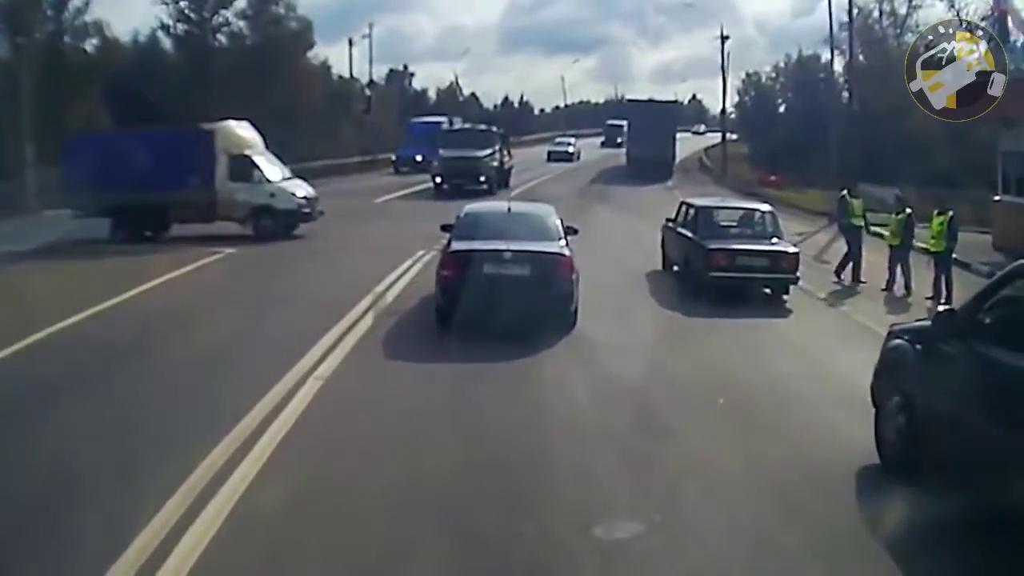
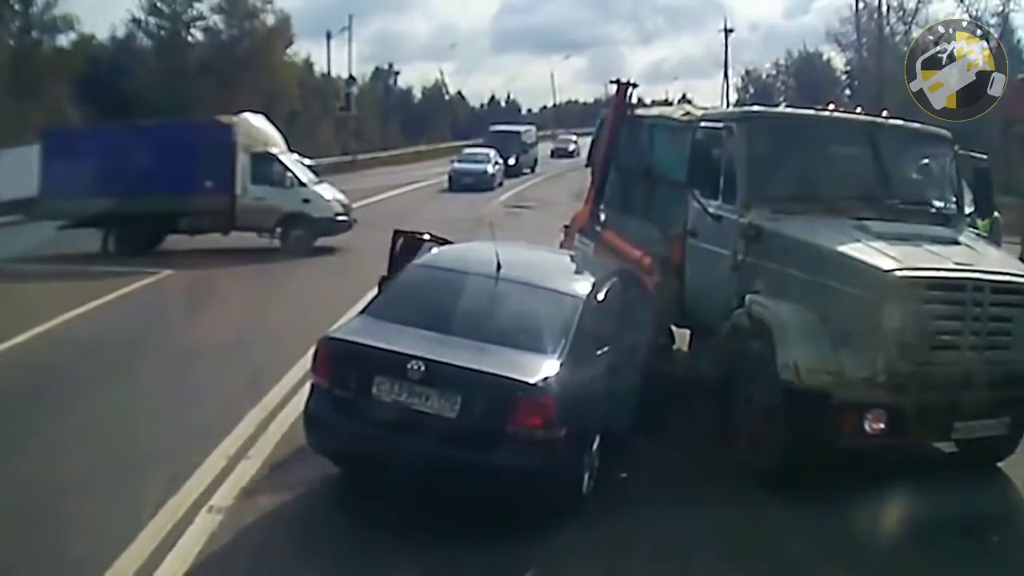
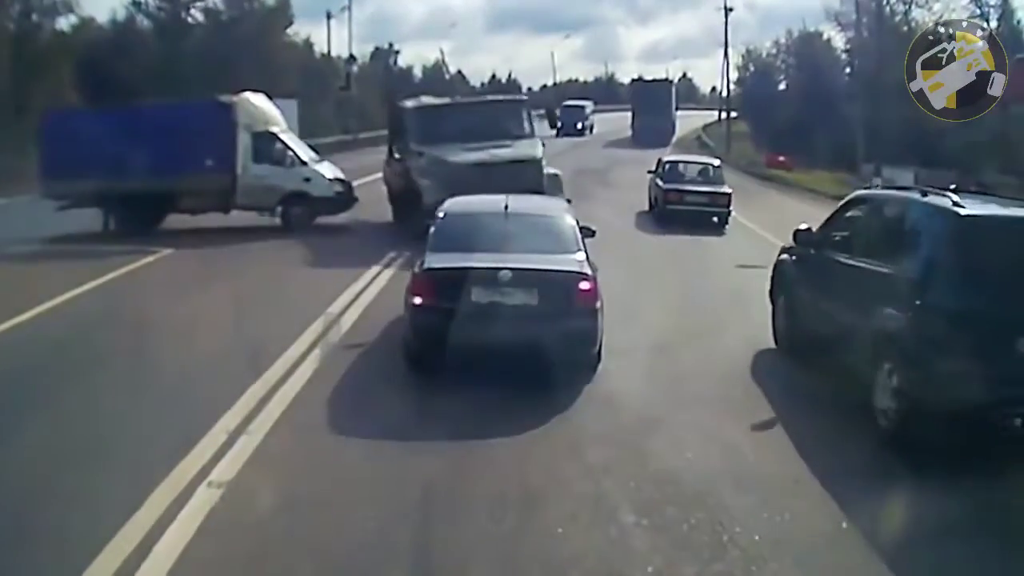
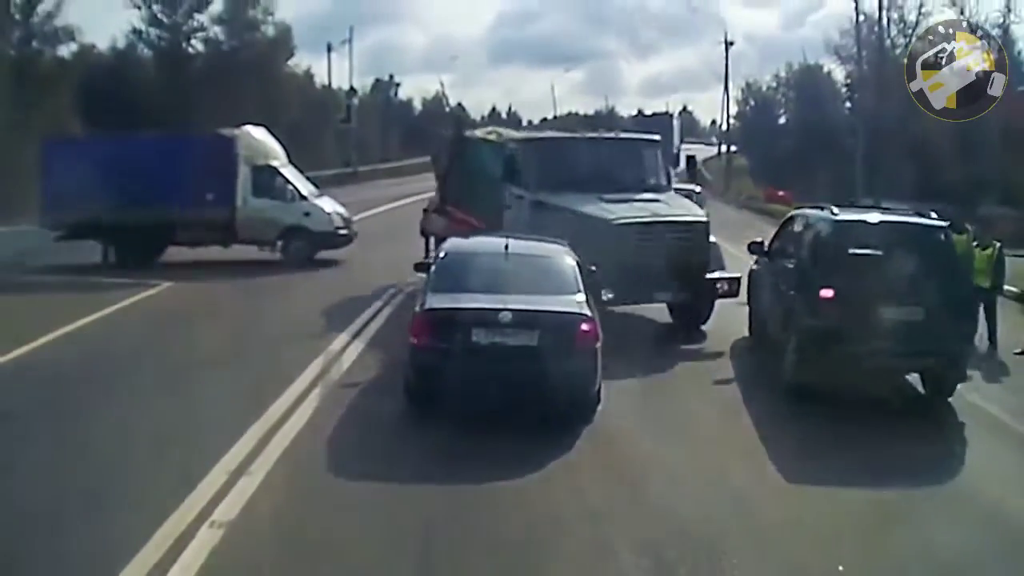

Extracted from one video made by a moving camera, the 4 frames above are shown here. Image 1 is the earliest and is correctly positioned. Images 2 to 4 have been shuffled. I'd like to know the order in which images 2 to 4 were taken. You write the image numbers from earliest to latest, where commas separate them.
3, 4, 2
